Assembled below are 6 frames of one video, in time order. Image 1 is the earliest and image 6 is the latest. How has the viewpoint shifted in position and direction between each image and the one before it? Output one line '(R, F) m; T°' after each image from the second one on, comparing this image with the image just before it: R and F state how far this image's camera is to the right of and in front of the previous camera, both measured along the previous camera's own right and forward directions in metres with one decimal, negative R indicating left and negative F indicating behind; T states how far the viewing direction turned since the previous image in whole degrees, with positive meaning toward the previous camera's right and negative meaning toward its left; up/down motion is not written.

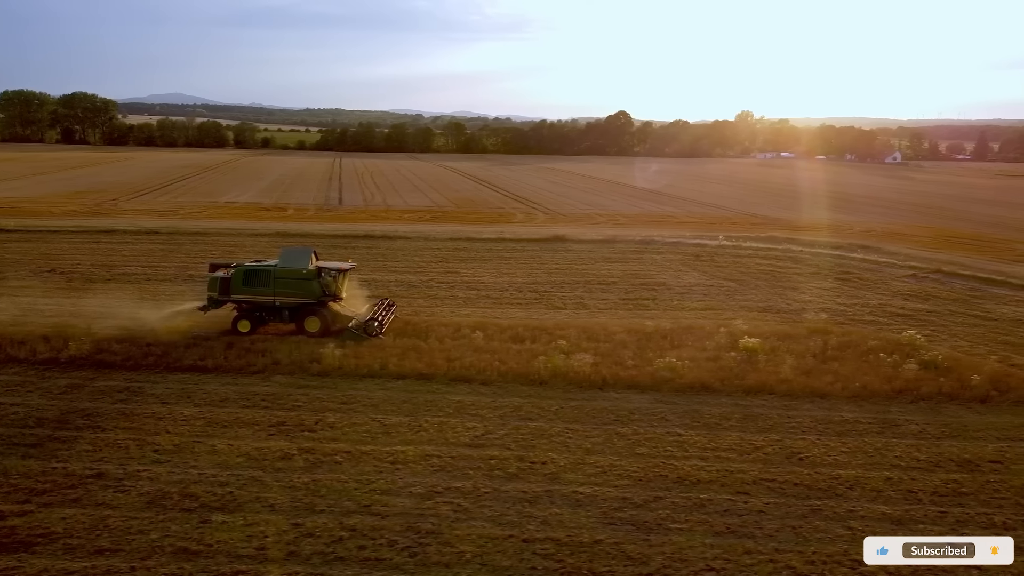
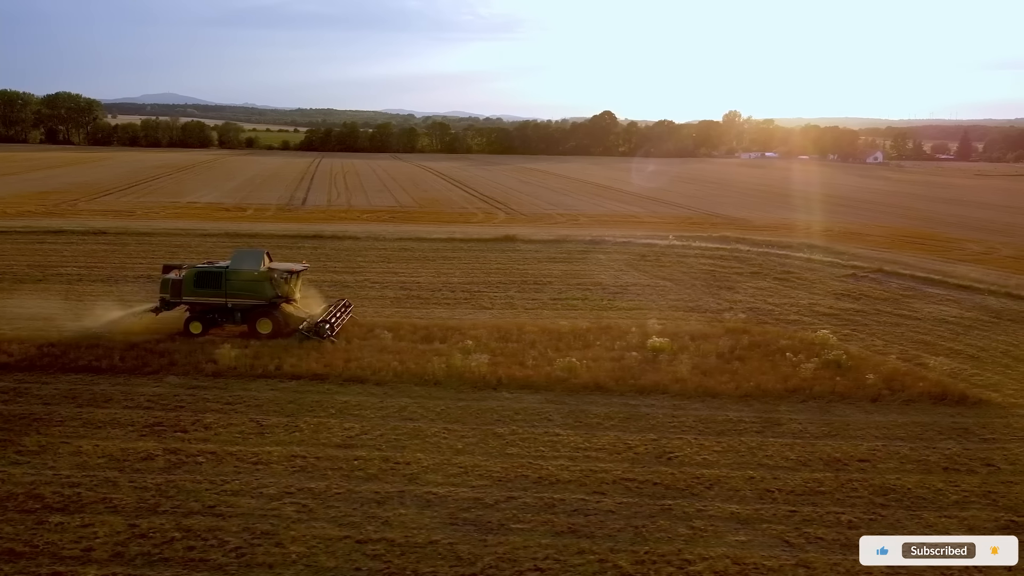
(+1.4, 0.0) m; 0°
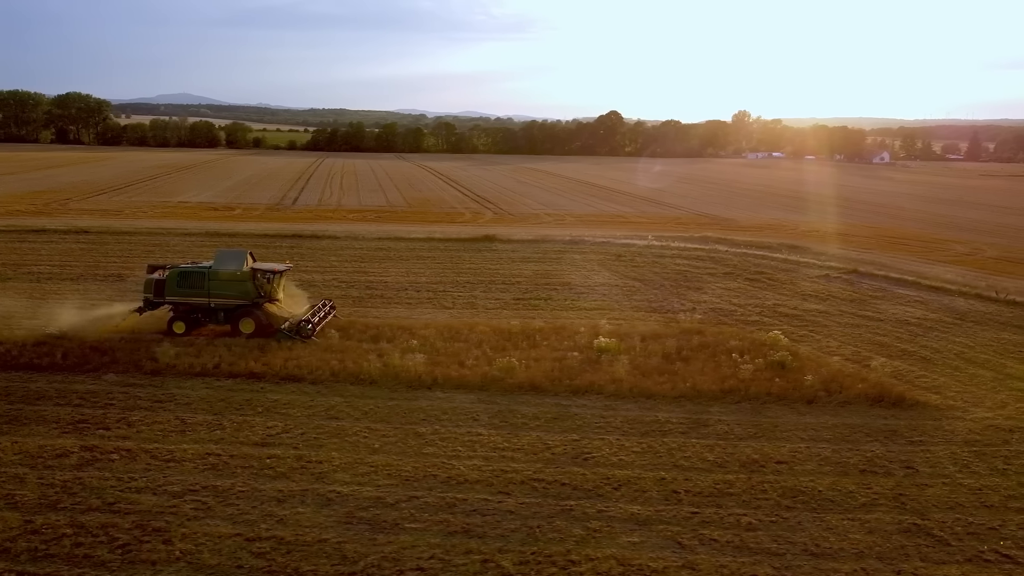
(+1.1, 0.0) m; -1°
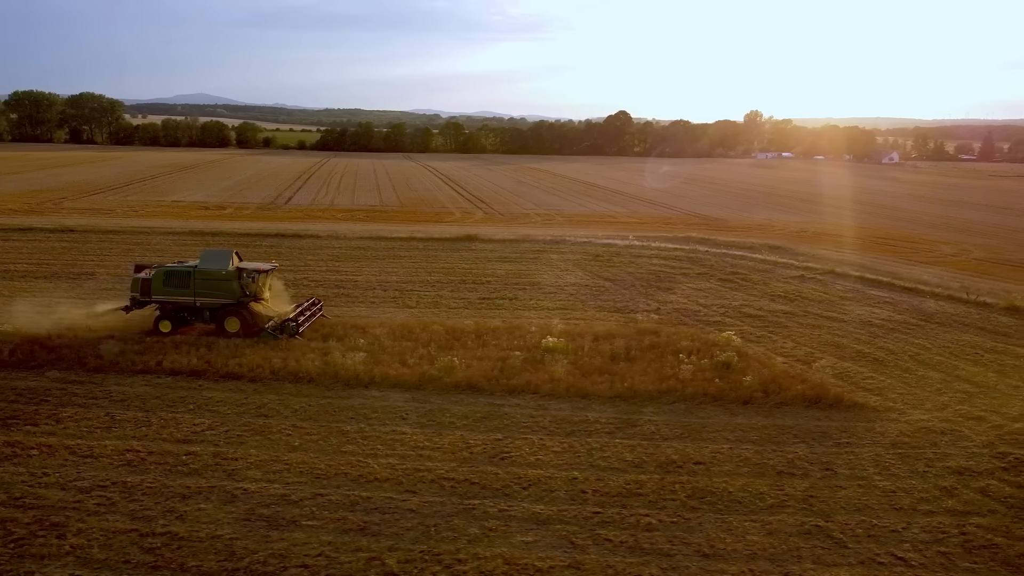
(+1.1, 0.0) m; -1°
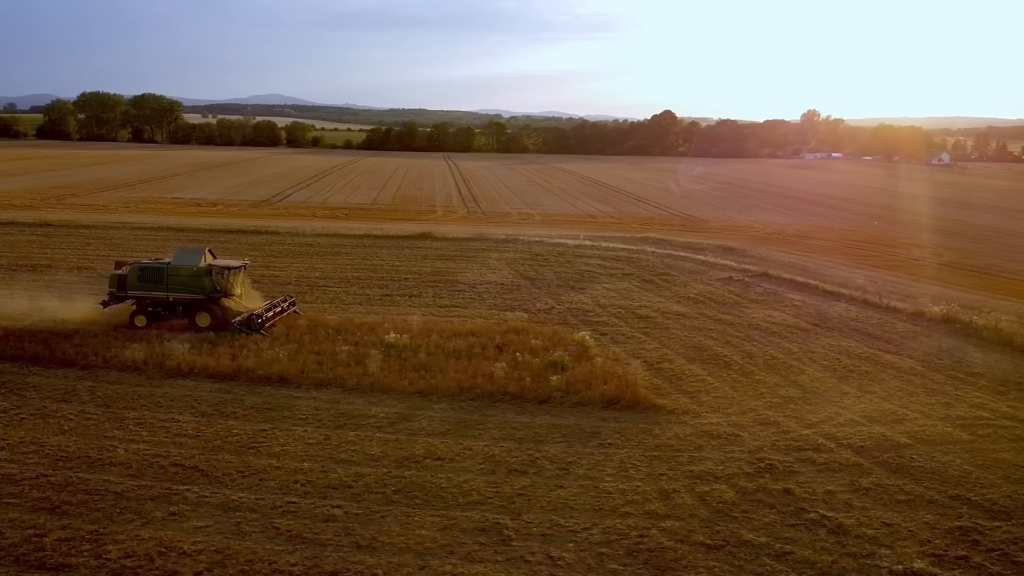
(+3.5, 0.0) m; -5°
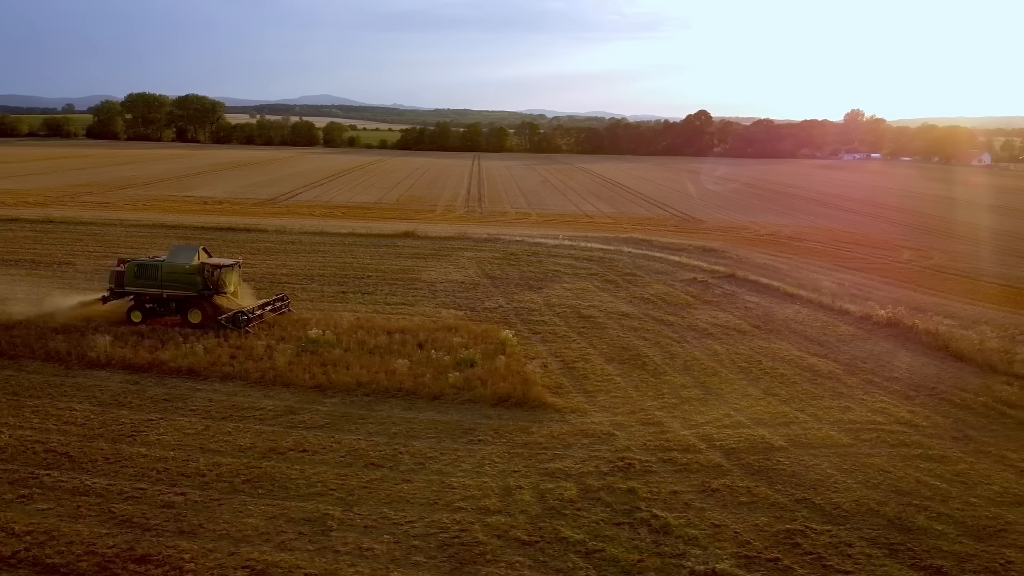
(+2.0, -0.1) m; -3°
